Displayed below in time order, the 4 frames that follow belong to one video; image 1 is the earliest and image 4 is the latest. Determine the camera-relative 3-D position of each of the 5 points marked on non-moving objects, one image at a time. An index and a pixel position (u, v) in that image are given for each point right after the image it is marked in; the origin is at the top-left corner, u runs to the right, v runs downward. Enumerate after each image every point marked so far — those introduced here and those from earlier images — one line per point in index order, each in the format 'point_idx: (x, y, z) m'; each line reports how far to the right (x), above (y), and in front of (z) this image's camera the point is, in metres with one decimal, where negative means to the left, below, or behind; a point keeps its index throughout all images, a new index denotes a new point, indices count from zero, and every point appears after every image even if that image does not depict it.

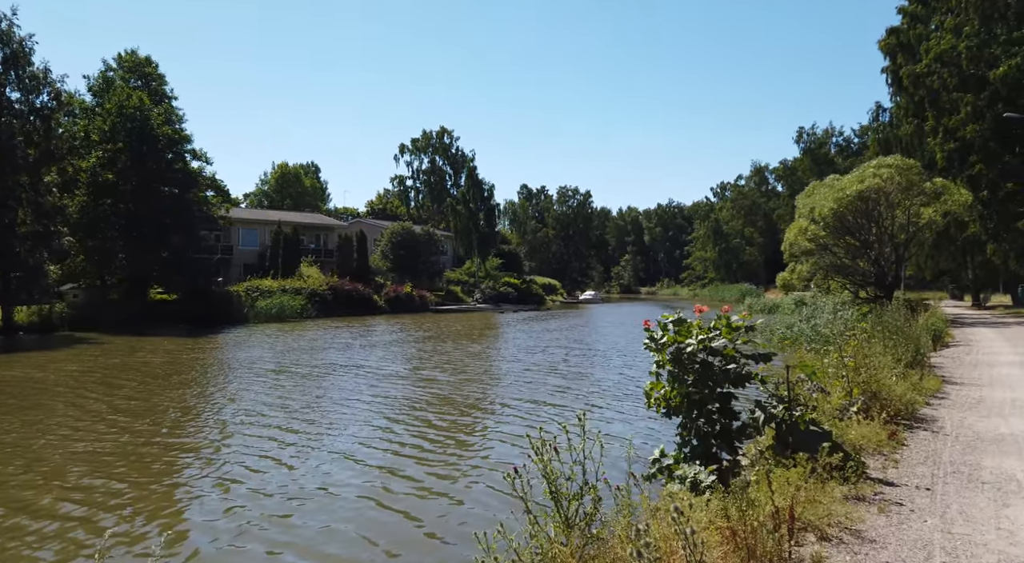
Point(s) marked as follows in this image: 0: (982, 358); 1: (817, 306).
0: (+6.5, -1.1, +11.1) m
1: (+7.2, -0.6, +18.9) m
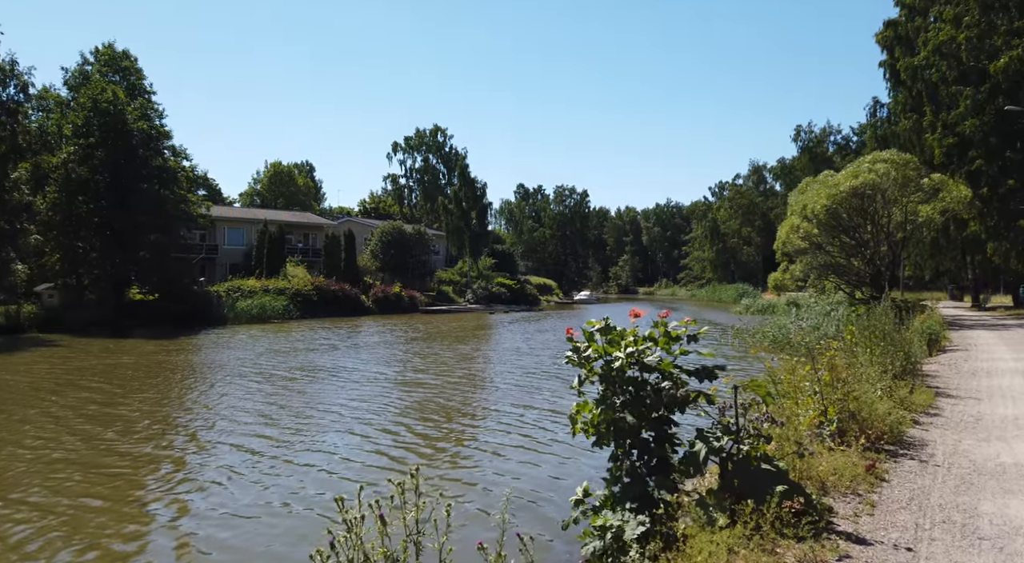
0: (+6.1, -1.1, +10.4) m
1: (+6.8, -0.6, +18.2) m
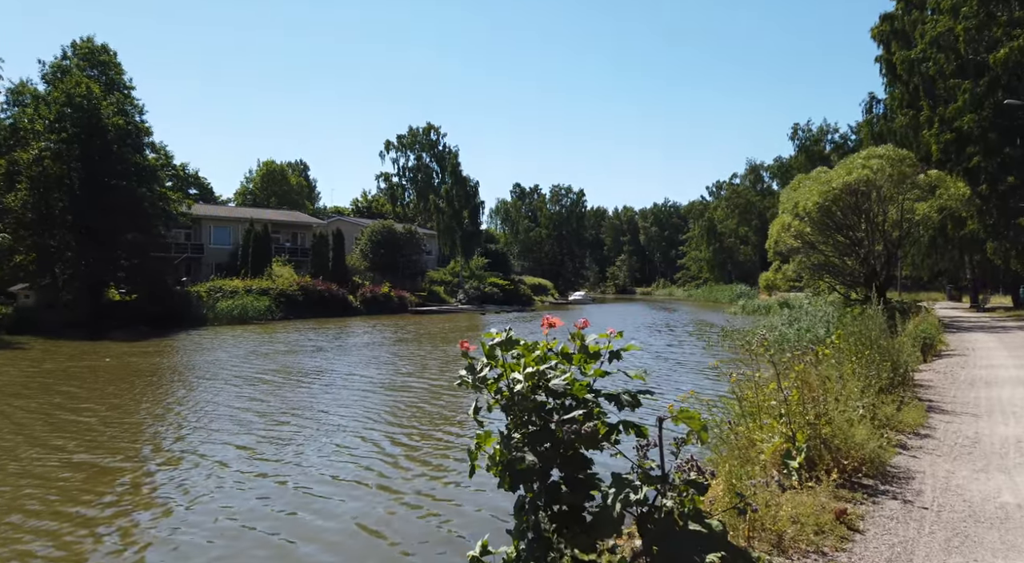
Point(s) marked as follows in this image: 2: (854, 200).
0: (+5.7, -1.1, +9.7) m
1: (+6.3, -0.6, +17.5) m
2: (+8.3, +2.0, +19.3) m
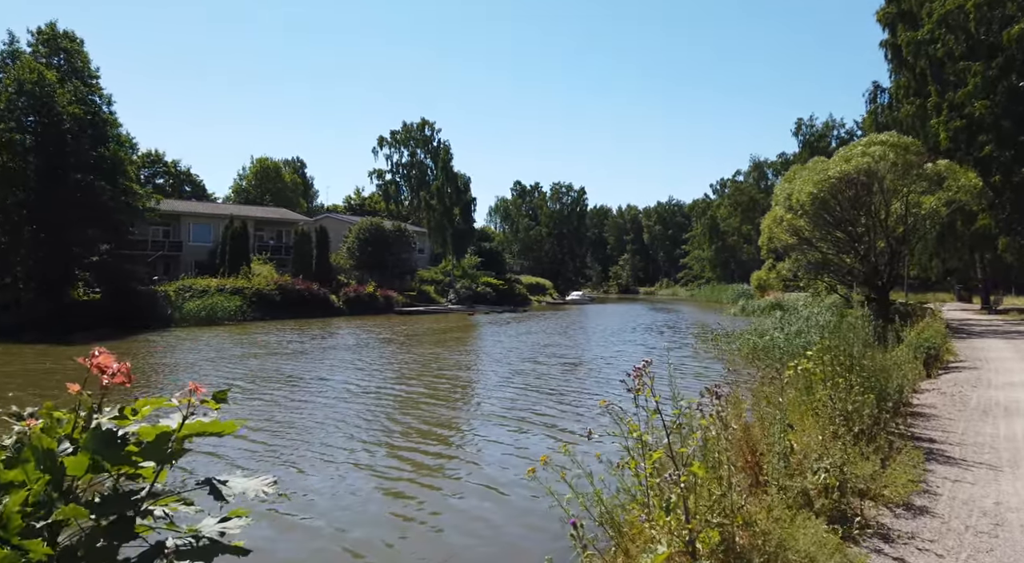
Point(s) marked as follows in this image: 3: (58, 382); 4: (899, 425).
0: (+4.9, -1.1, +8.2) m
1: (+5.7, -0.6, +16.0) m
2: (+7.6, +2.0, +17.7) m
3: (-10.3, -2.4, +17.6) m
4: (+3.2, -1.0, +6.5) m
